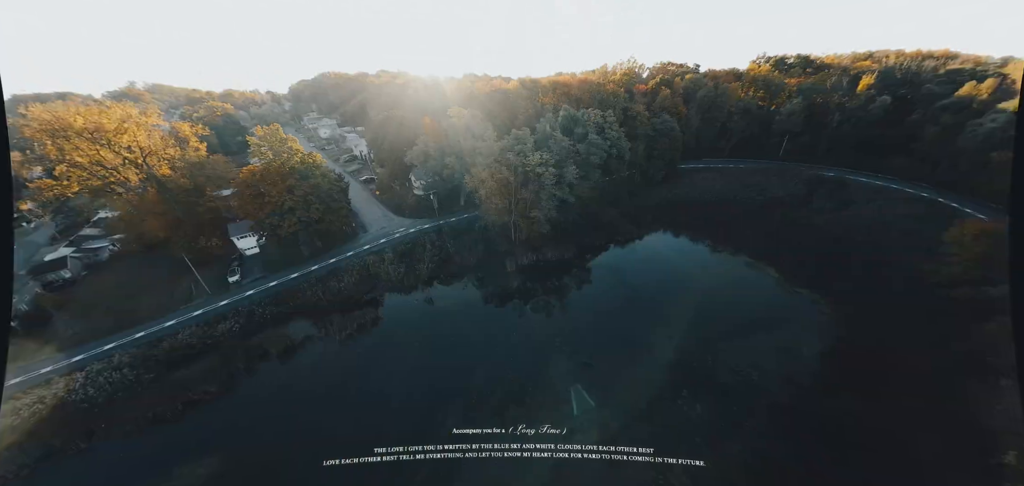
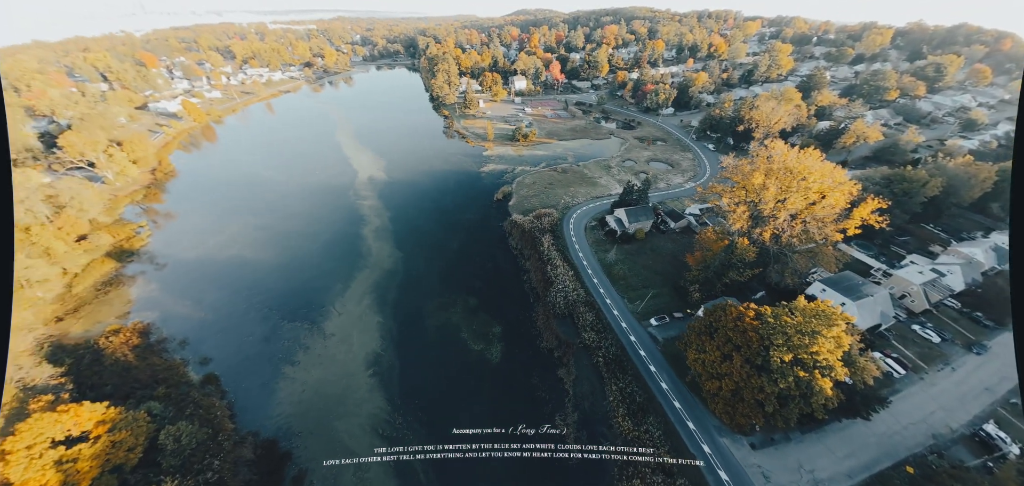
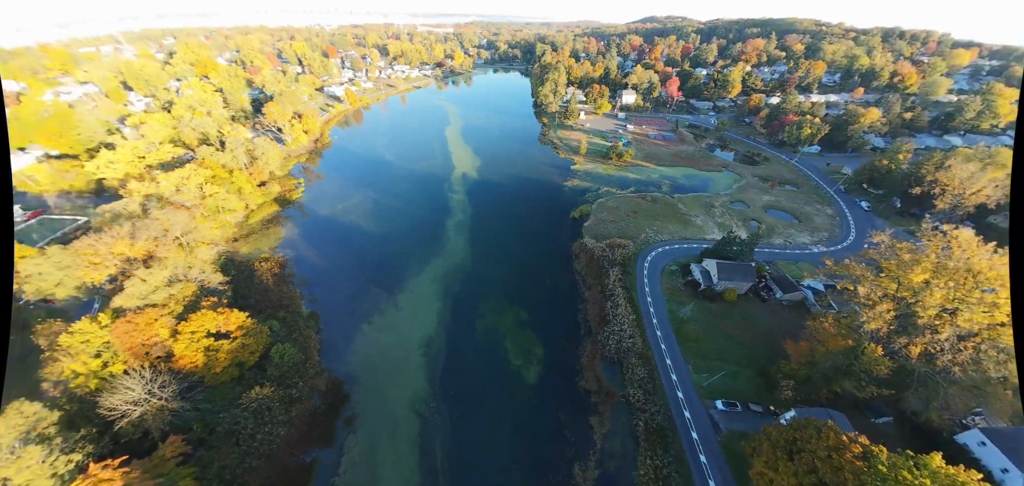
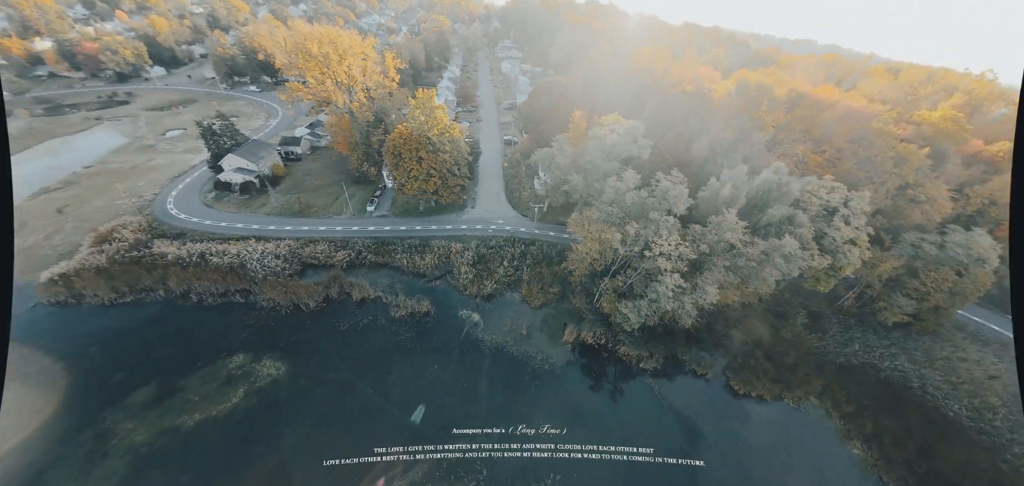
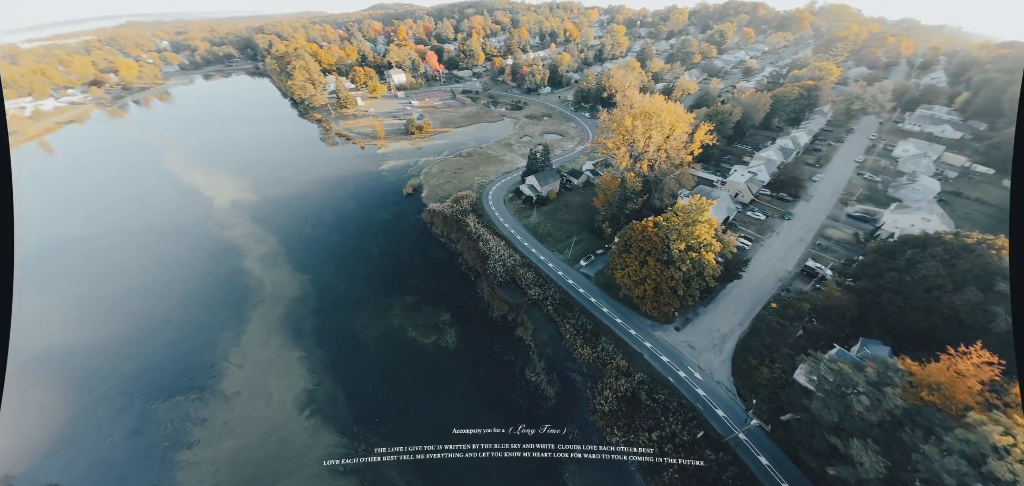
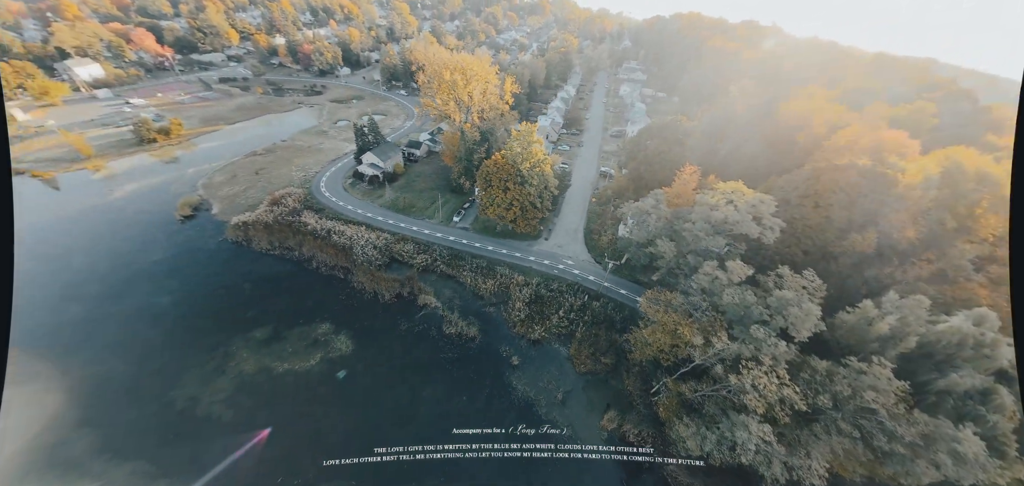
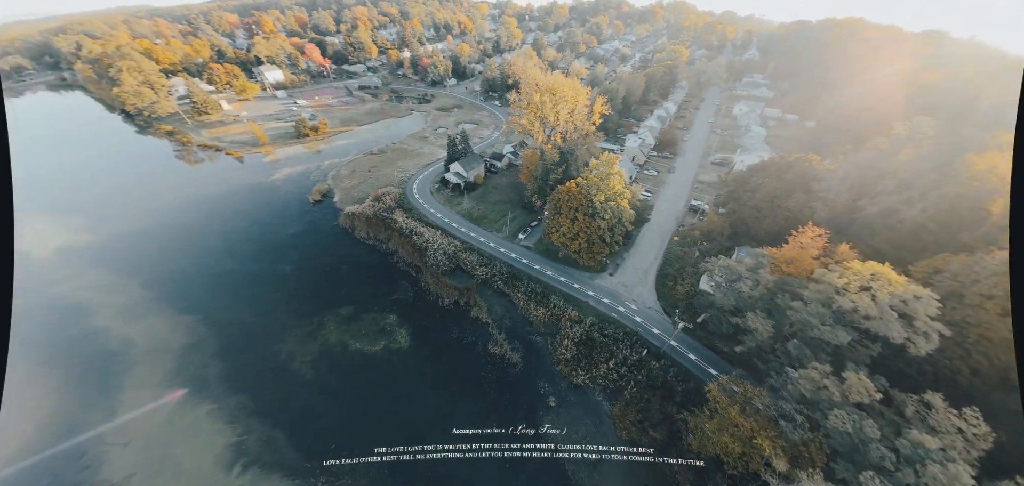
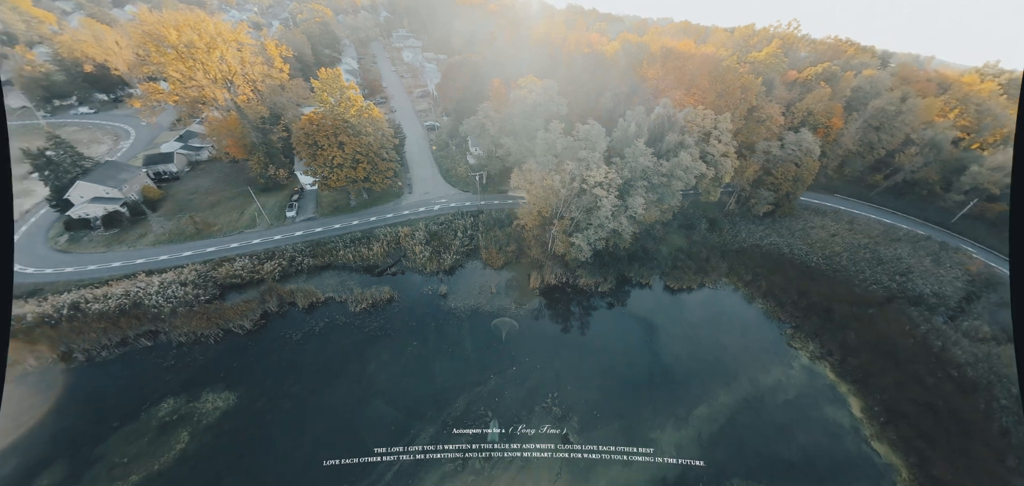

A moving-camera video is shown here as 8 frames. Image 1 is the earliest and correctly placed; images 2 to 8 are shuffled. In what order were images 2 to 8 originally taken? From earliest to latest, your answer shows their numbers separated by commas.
8, 4, 6, 7, 5, 2, 3
